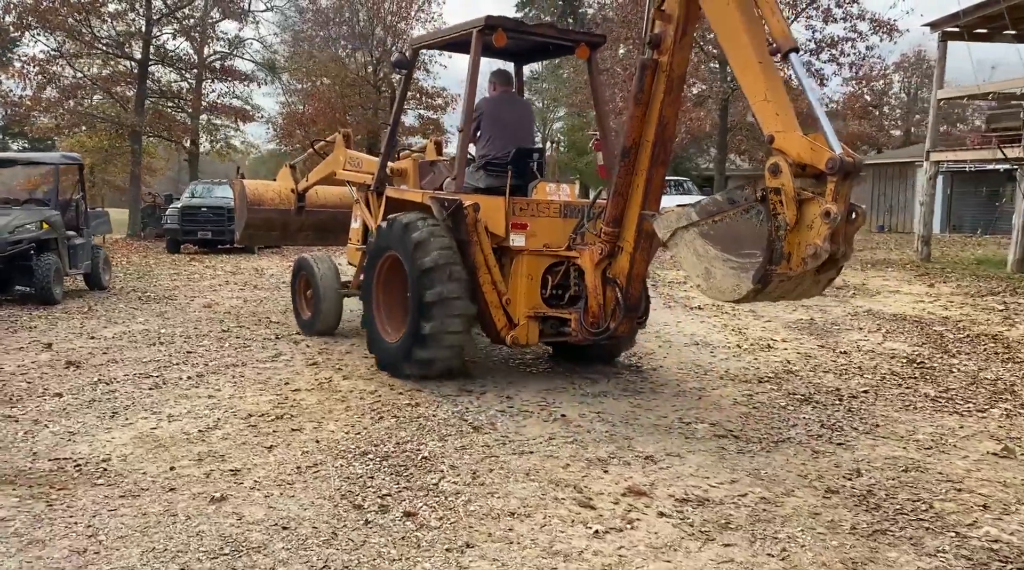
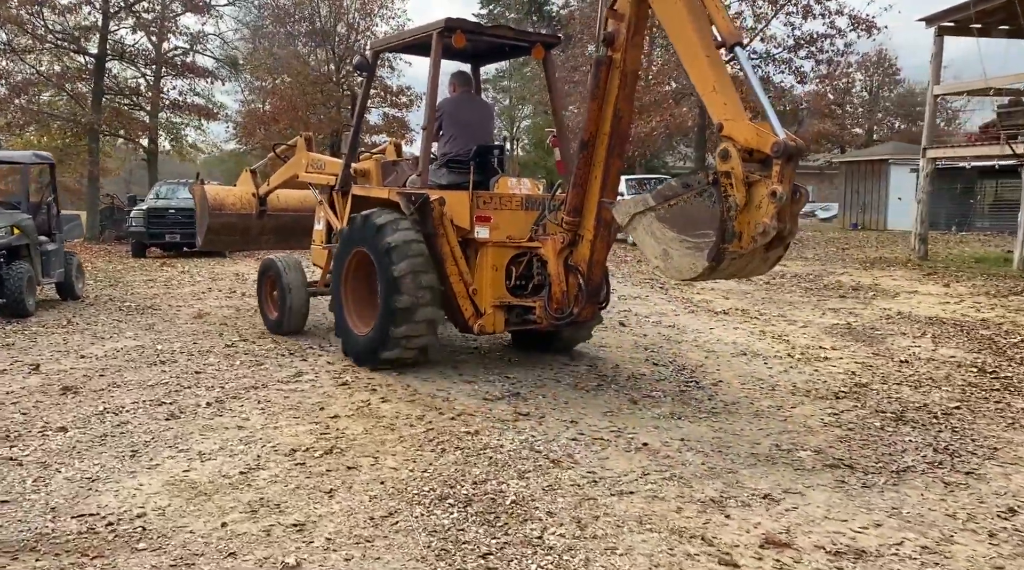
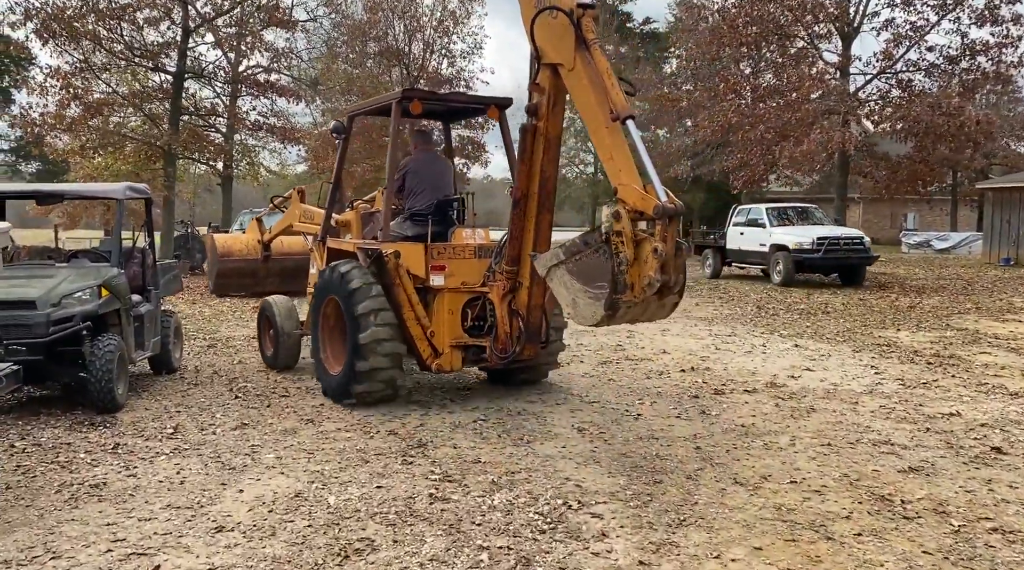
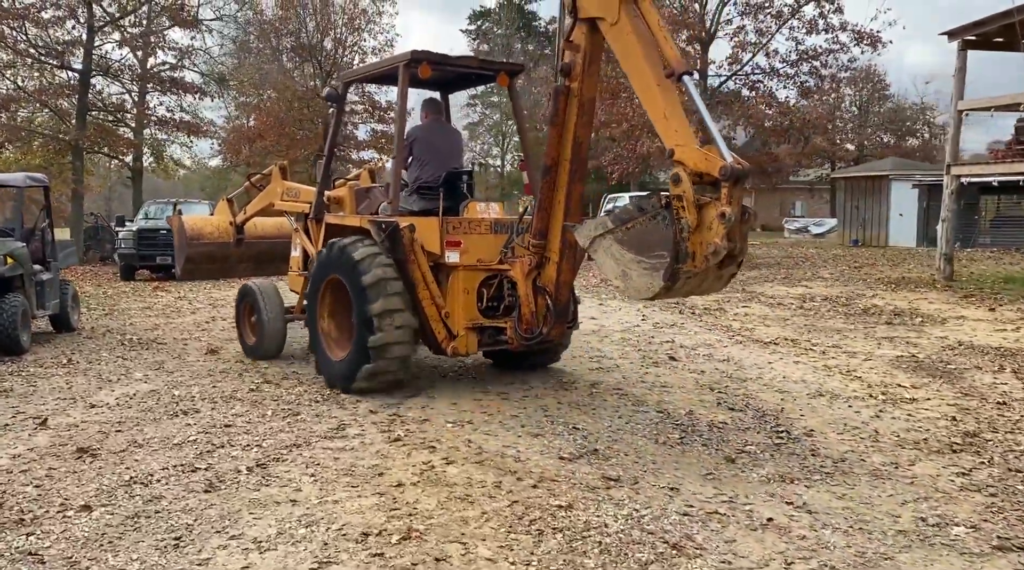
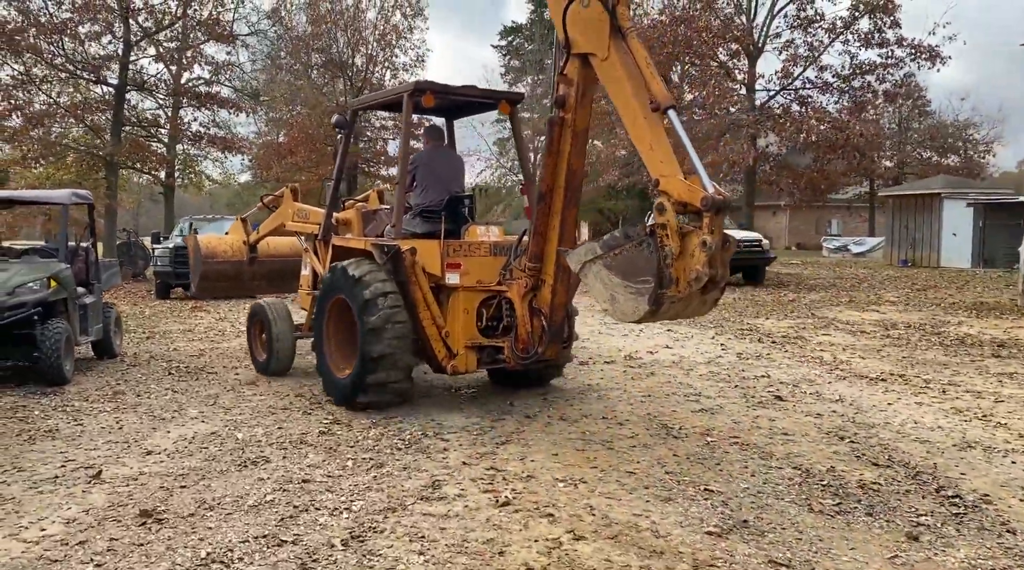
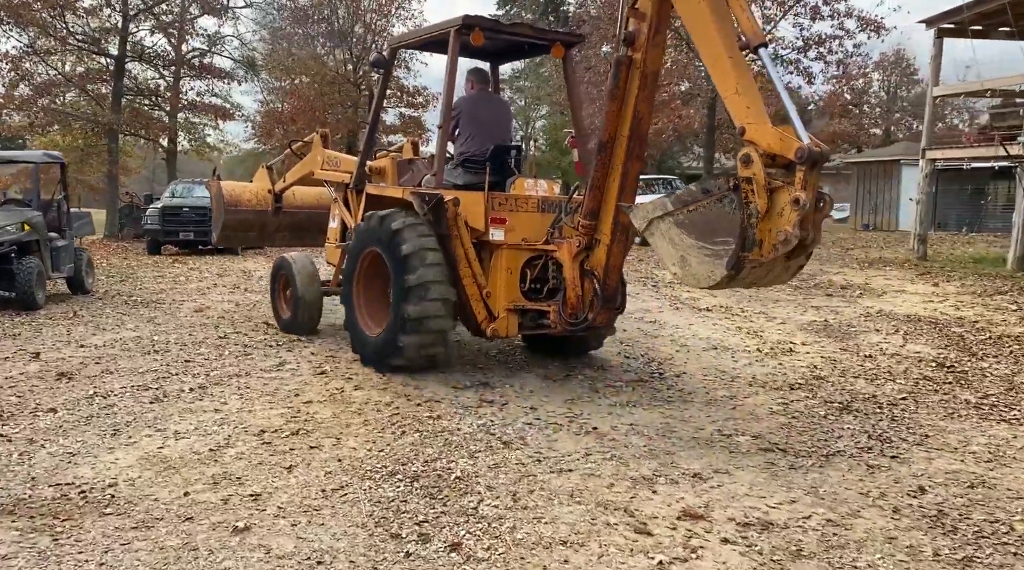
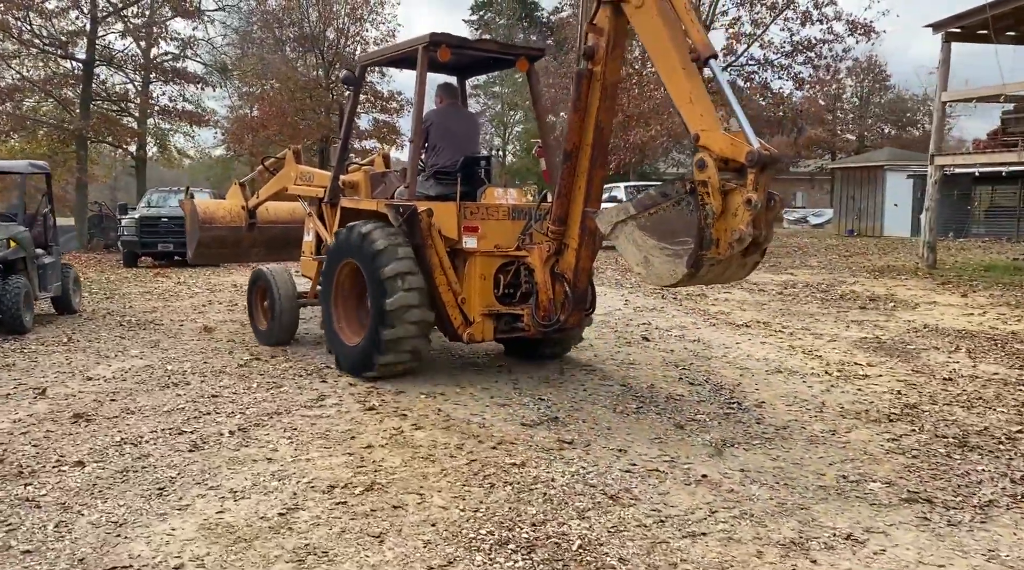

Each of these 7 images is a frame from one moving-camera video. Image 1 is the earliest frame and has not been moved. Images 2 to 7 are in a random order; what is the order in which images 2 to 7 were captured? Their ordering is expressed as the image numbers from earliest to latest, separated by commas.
6, 2, 7, 4, 5, 3
